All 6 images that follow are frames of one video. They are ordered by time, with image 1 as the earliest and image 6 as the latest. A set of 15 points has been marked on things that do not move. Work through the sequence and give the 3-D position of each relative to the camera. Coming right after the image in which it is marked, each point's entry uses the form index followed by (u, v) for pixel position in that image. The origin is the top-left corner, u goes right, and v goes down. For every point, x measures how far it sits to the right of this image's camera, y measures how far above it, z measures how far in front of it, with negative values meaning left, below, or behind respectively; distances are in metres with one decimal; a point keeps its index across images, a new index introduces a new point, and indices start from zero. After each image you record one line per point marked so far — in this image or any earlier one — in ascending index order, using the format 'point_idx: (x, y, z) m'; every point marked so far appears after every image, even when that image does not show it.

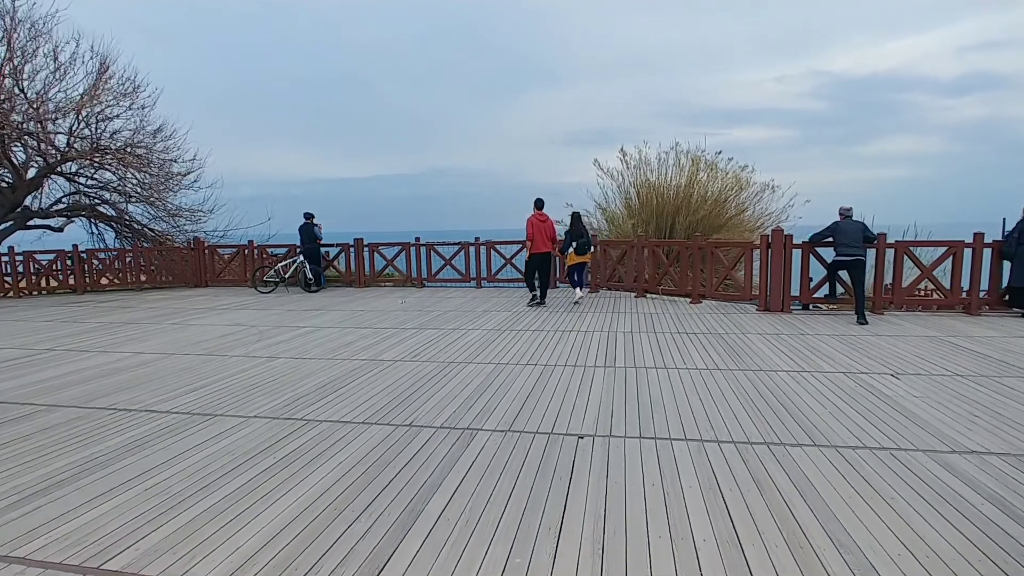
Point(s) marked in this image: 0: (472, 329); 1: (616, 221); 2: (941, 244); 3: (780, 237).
0: (-0.5, -0.5, +6.9) m
1: (+3.1, +1.8, +15.7) m
2: (+5.4, +0.6, +7.2) m
3: (+3.5, +0.7, +7.4) m
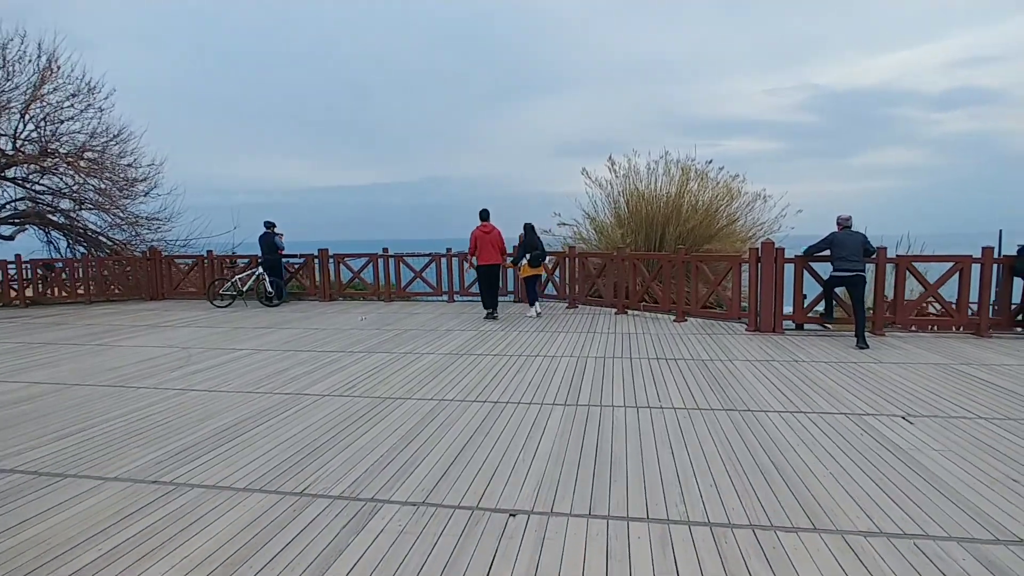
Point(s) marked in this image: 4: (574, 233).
0: (-0.9, -0.7, +6.2) m
1: (+2.6, +1.5, +15.0) m
2: (+5.0, +0.3, +6.5) m
3: (+3.1, +0.4, +6.7) m
4: (+1.9, +1.5, +15.6) m
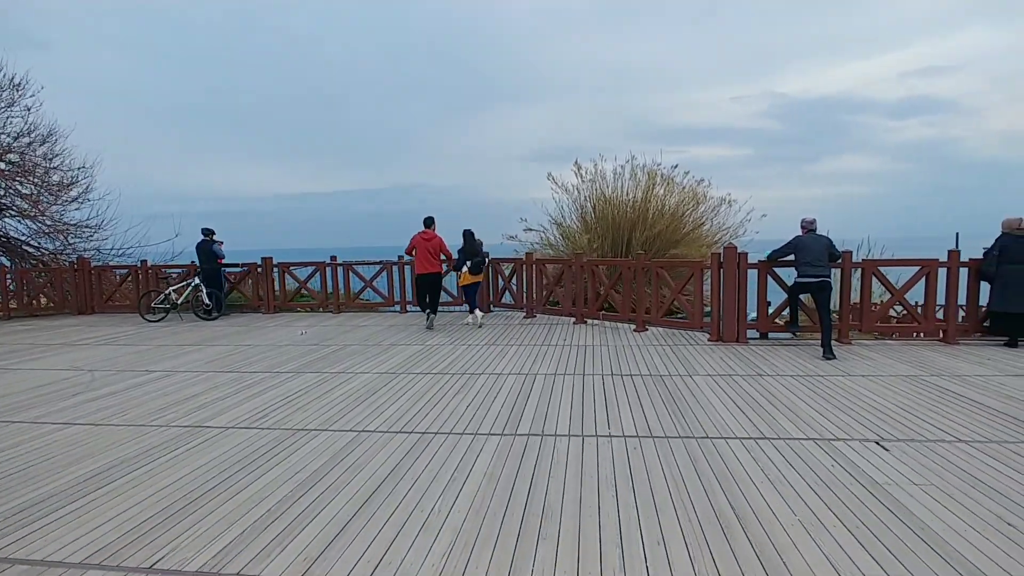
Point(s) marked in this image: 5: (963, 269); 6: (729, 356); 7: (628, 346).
0: (-1.5, -0.8, +5.6) m
1: (+1.6, +1.3, +14.6) m
2: (+4.4, +0.3, +6.2) m
3: (+2.5, +0.4, +6.4) m
4: (+0.8, +1.3, +15.2) m
5: (+4.9, +0.2, +6.2) m
6: (+2.2, -0.7, +5.8) m
7: (+1.3, -0.7, +6.5) m
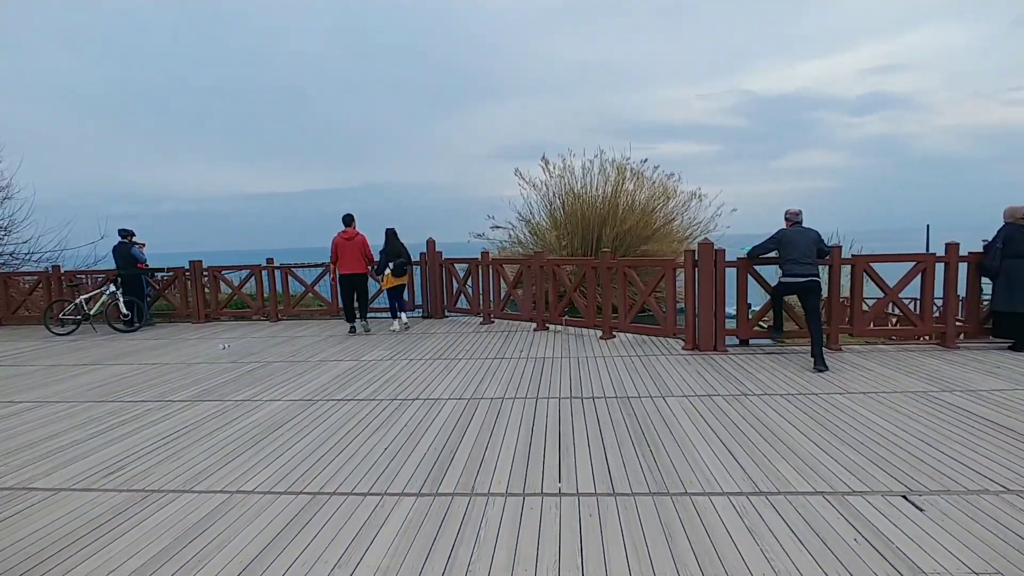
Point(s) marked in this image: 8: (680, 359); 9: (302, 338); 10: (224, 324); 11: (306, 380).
0: (-1.9, -0.9, +4.6) m
1: (+0.7, +1.3, +13.8) m
2: (+3.9, +0.3, +5.6) m
3: (+1.9, +0.3, +5.6) m
4: (-0.1, +1.3, +14.4) m
5: (+4.4, +0.2, +5.6) m
6: (+1.7, -0.7, +5.0) m
7: (+0.8, -0.7, +5.7) m
8: (+1.6, -0.7, +5.5) m
9: (-2.8, -0.7, +7.7) m
10: (-4.6, -0.6, +9.2) m
11: (-2.0, -0.9, +5.5) m
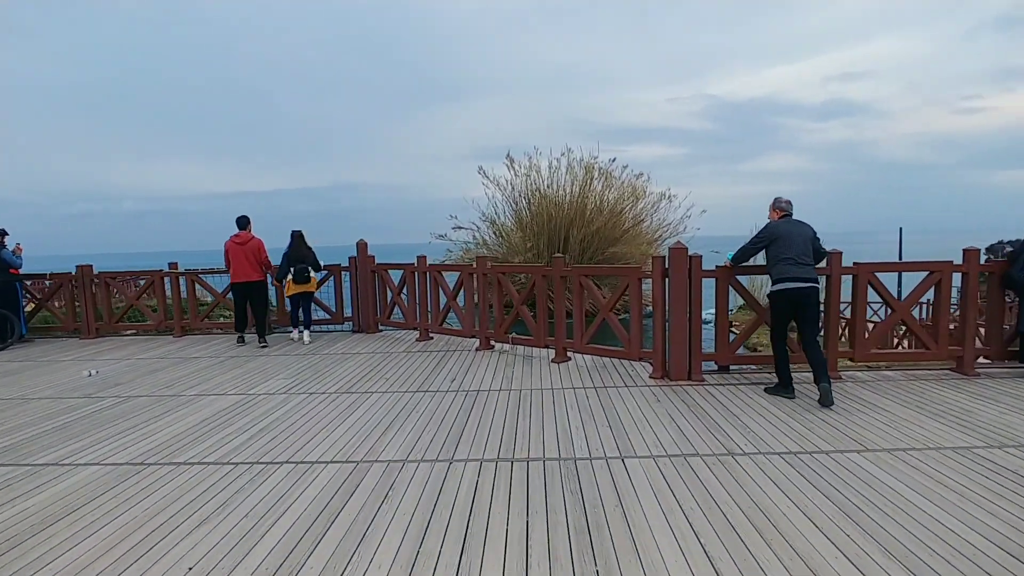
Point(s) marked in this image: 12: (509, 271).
0: (-2.5, -1.0, +3.4) m
1: (-0.3, +1.2, +12.7) m
2: (+3.3, +0.2, +4.6) m
3: (+1.4, +0.2, +4.5) m
4: (-1.1, +1.2, +13.2) m
5: (+3.8, +0.1, +4.6) m
6: (+1.1, -0.8, +3.9) m
7: (+0.2, -0.8, +4.5) m
8: (+1.0, -0.8, +4.4) m
9: (-3.5, -0.8, +6.4) m
10: (-5.4, -0.7, +7.8) m
11: (-2.5, -1.0, +4.2) m
12: (0.0, +0.2, +5.9) m
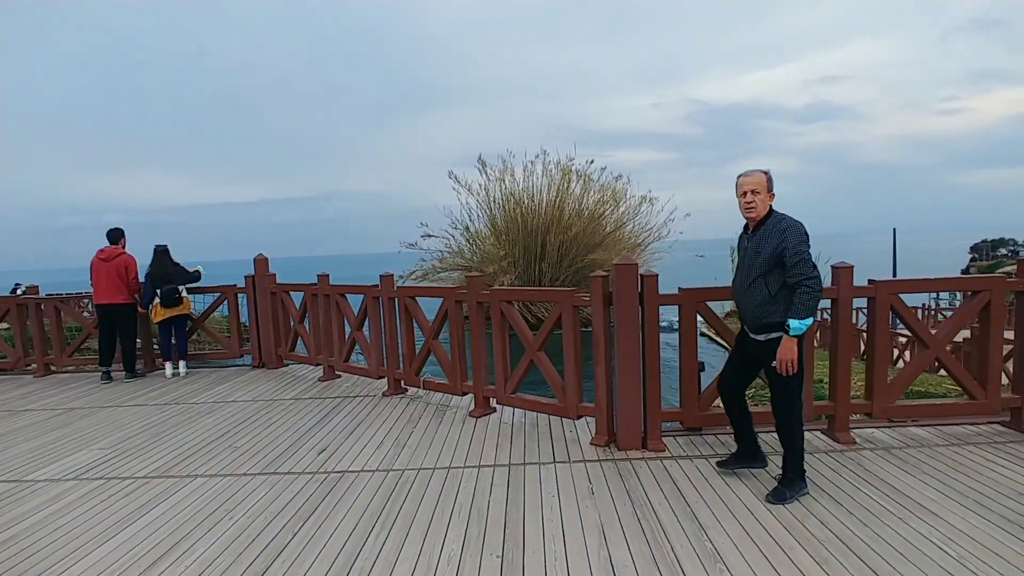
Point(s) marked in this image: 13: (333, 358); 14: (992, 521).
0: (-3.1, -1.2, +2.0) m
1: (-1.2, +0.9, +11.3) m
2: (+2.6, 0.0, +3.3) m
3: (+0.7, 0.0, +3.2) m
4: (-2.0, +0.9, +11.8) m
5: (+3.1, 0.0, +3.3) m
6: (+0.5, -1.0, +2.6) m
7: (-0.5, -1.0, +3.2) m
8: (+0.4, -1.0, +3.1) m
9: (-4.2, -1.1, +5.0) m
10: (-6.1, -1.0, +6.3) m
11: (-3.2, -1.2, +2.8) m
12: (-0.7, 0.0, +4.6) m
13: (-1.7, -0.7, +5.5) m
14: (+2.0, -1.0, +2.4) m
